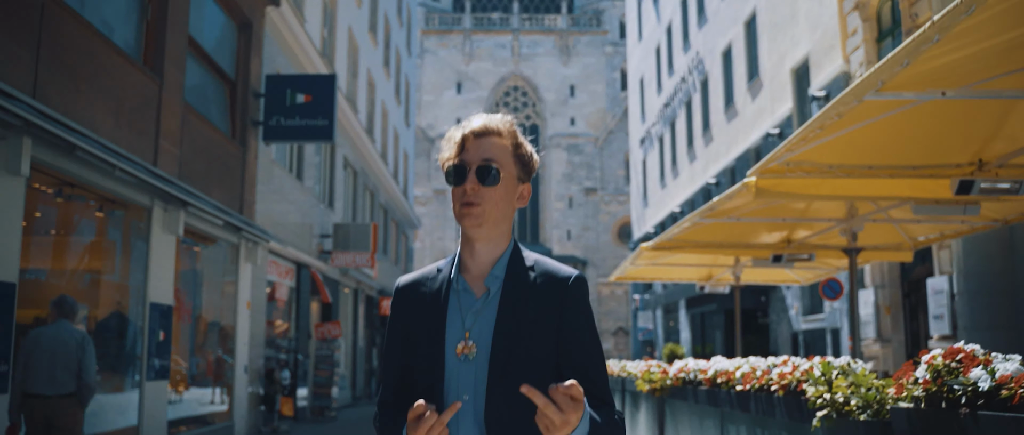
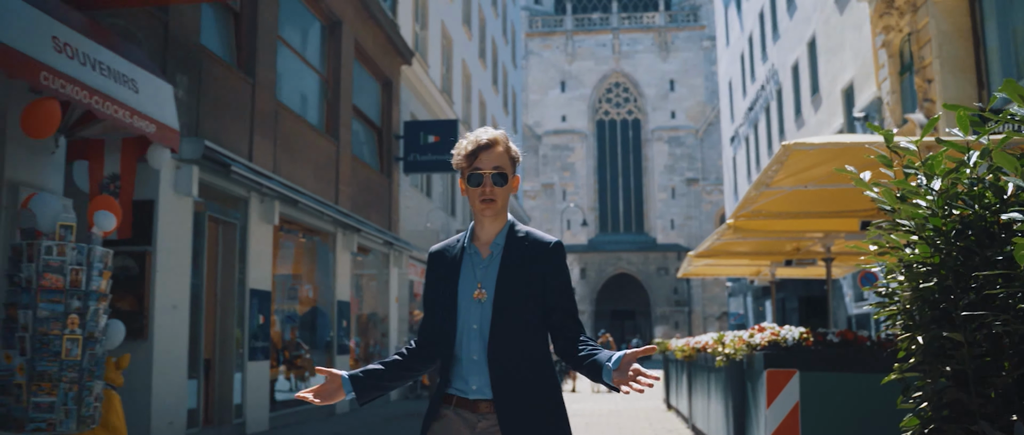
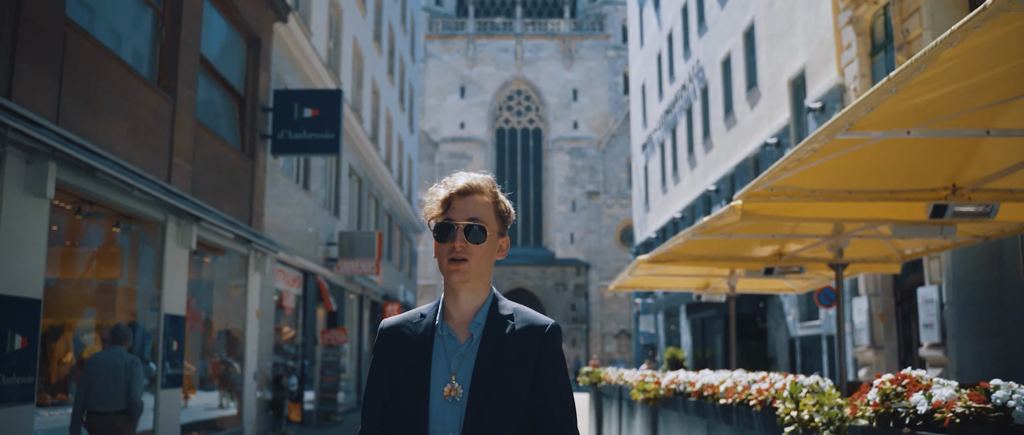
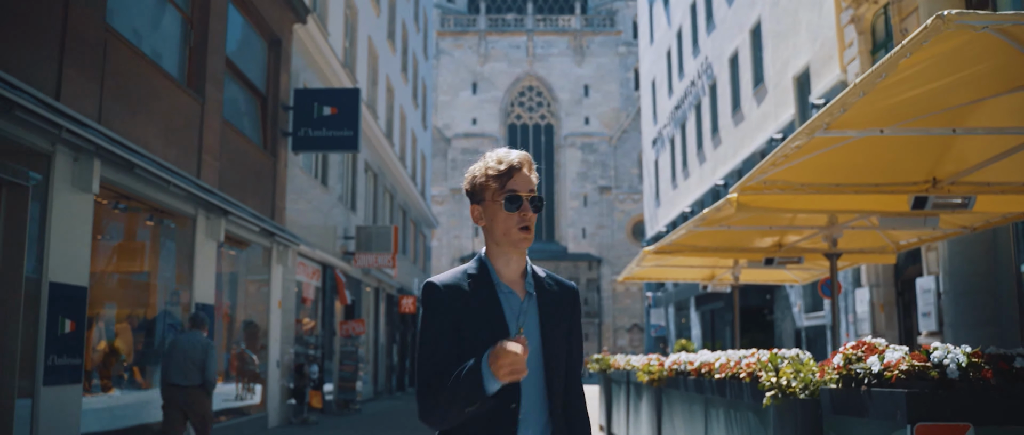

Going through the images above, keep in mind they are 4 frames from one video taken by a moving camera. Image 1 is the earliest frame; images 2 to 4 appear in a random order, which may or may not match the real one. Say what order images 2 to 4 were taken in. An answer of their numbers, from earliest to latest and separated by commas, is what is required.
3, 4, 2
